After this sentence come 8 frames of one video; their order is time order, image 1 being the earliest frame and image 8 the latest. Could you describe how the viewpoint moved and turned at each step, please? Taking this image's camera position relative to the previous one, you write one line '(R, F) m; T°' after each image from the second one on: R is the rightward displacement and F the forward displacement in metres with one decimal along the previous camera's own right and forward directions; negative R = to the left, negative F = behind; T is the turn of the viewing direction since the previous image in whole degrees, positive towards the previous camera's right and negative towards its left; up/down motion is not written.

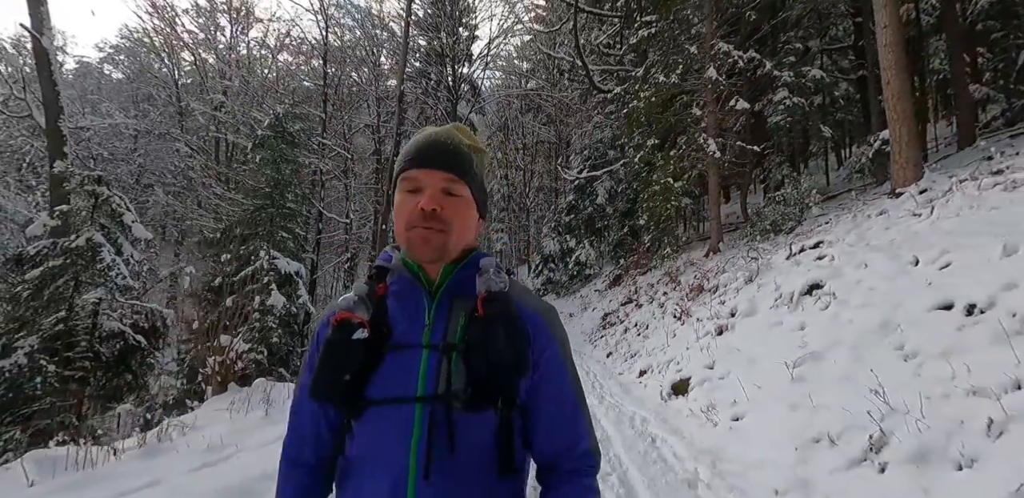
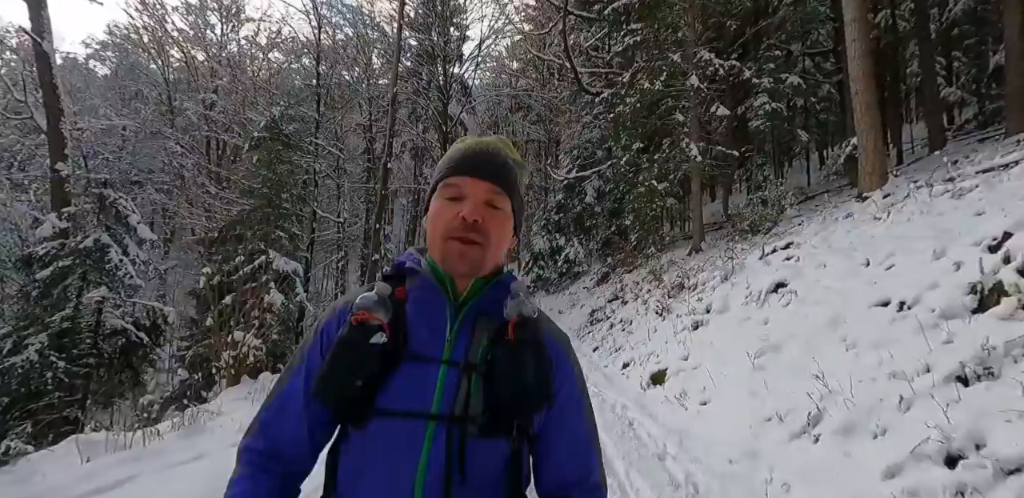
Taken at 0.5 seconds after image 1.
(0.0, -0.4) m; +1°
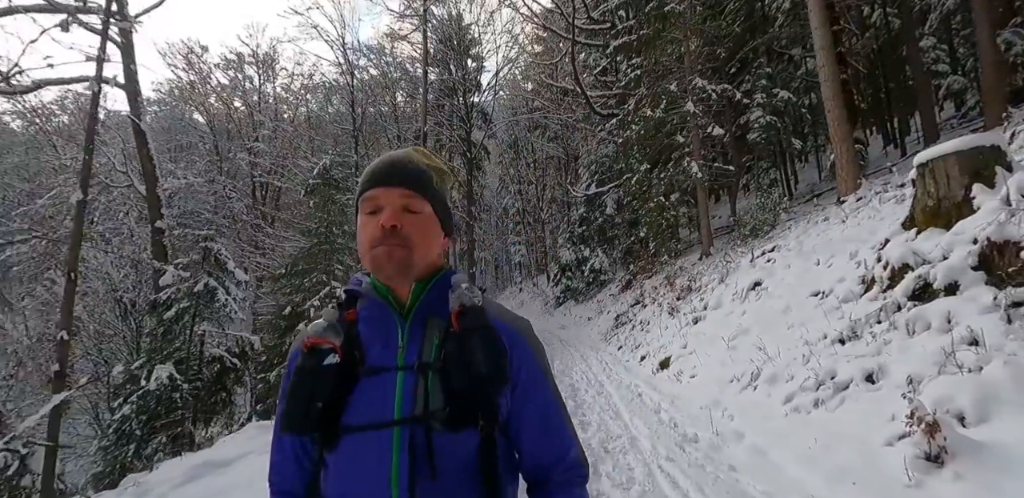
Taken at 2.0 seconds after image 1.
(0.0, -1.6) m; -3°
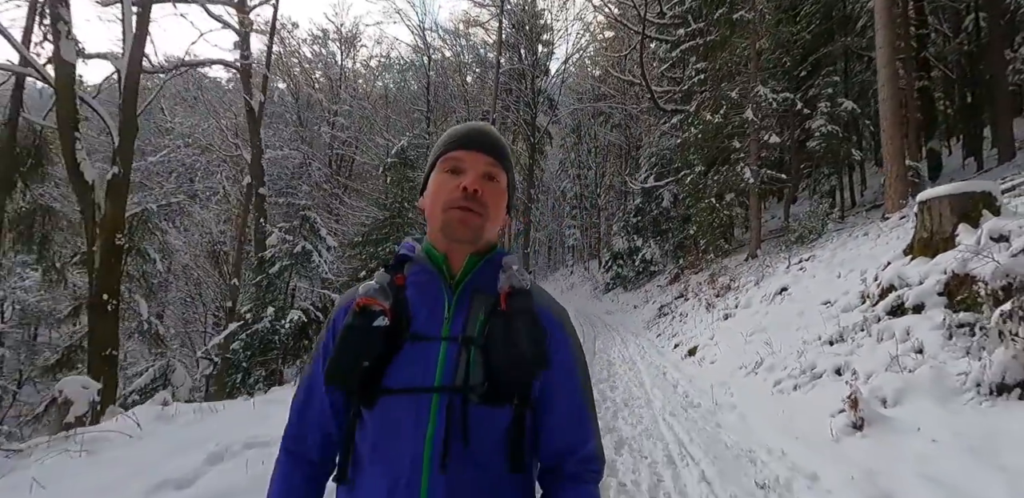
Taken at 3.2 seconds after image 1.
(0.0, -1.2) m; -6°
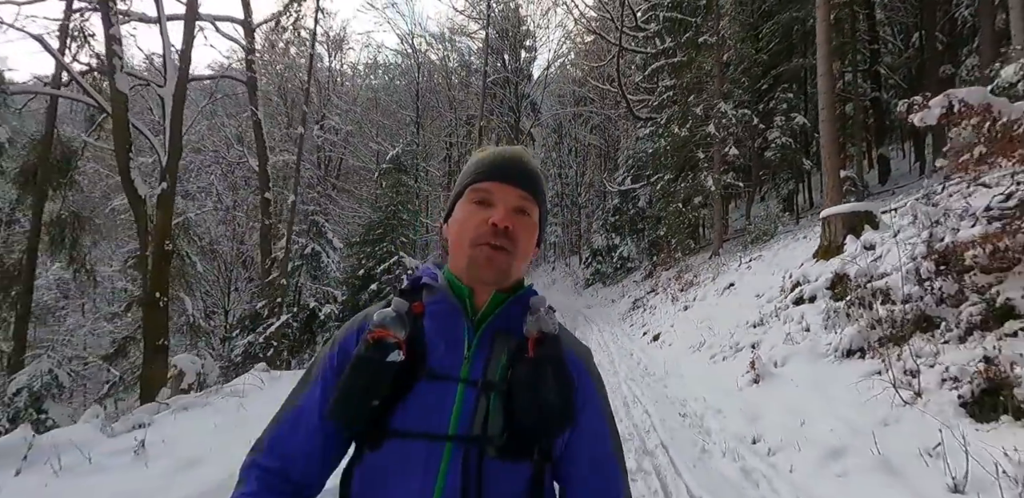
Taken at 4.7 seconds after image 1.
(-0.2, -1.4) m; +2°
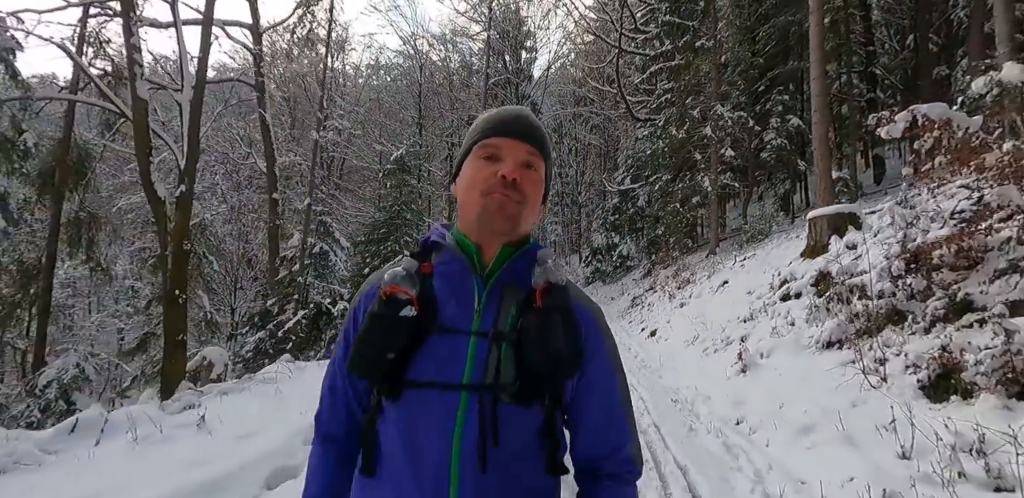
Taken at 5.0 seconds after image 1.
(-0.1, -0.4) m; 0°
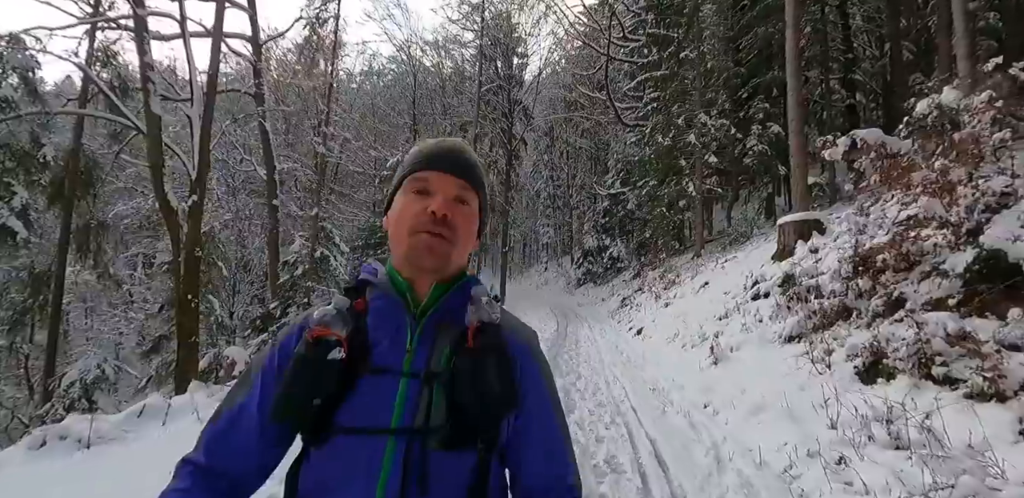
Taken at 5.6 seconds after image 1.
(0.0, -0.6) m; +1°
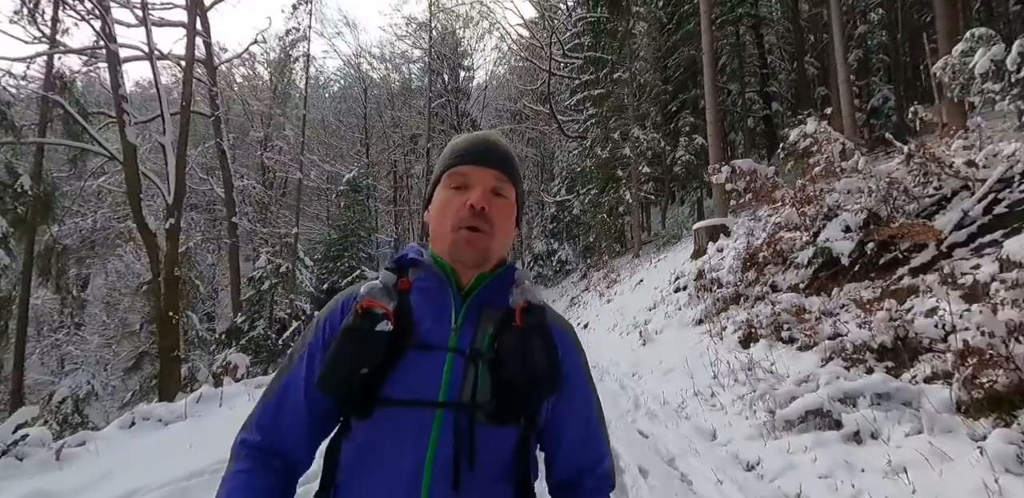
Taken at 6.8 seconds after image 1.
(-0.2, -1.3) m; +6°
